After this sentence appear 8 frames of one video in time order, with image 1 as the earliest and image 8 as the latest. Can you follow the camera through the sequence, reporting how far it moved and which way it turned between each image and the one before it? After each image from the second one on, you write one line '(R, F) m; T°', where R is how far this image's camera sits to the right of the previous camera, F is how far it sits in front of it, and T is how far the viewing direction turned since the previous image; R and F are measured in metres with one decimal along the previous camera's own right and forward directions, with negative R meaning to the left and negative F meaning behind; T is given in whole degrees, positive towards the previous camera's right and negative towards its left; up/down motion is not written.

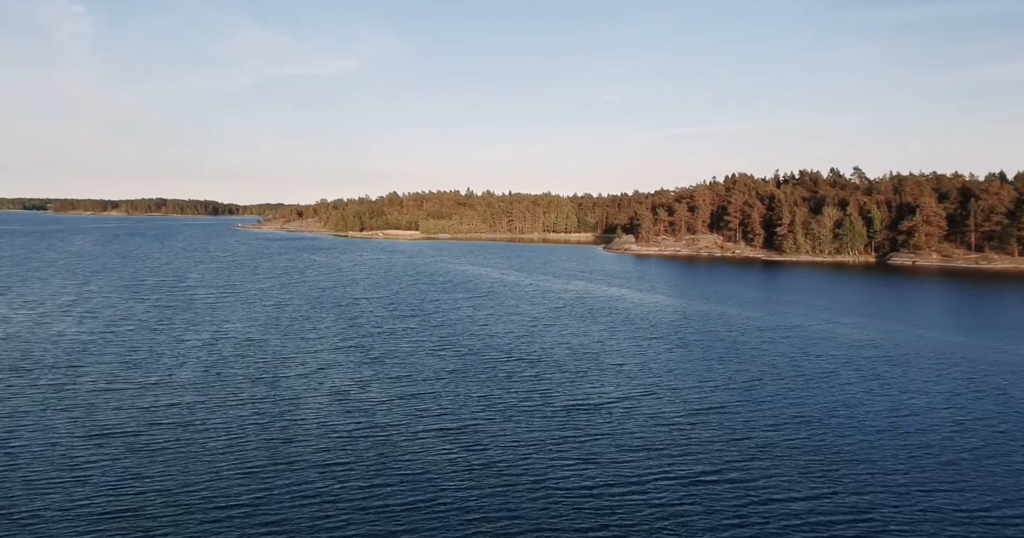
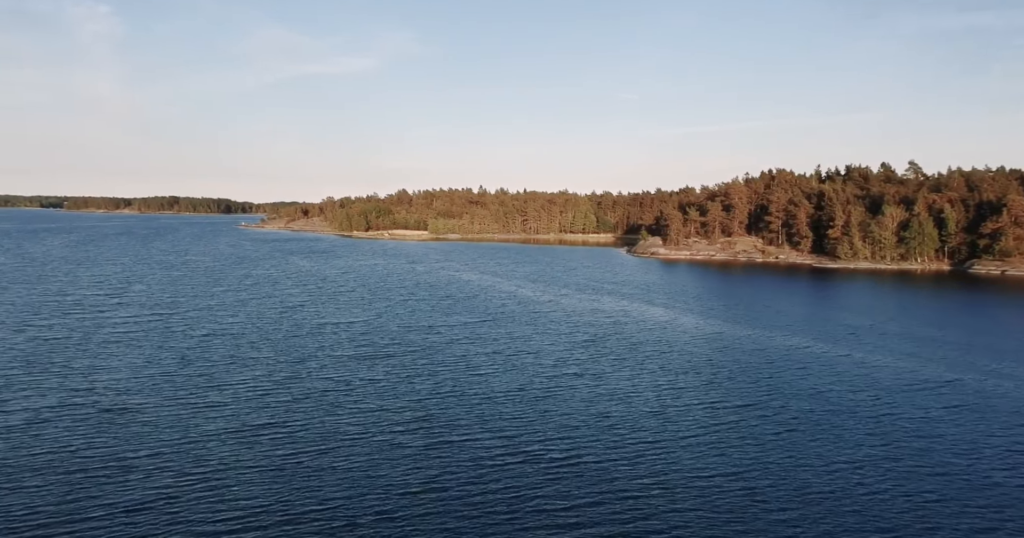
(+0.1, +9.9) m; -1°
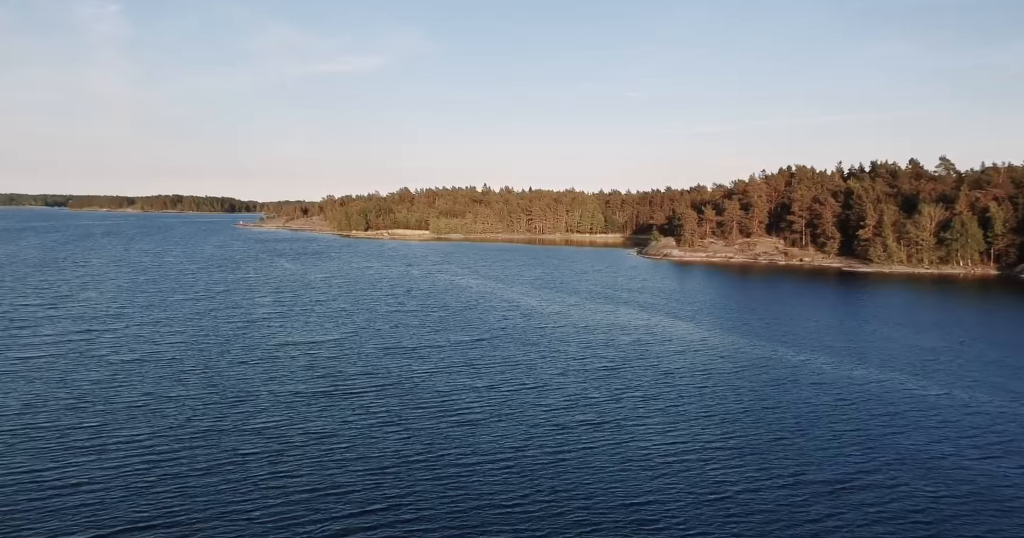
(+0.2, +5.6) m; 0°
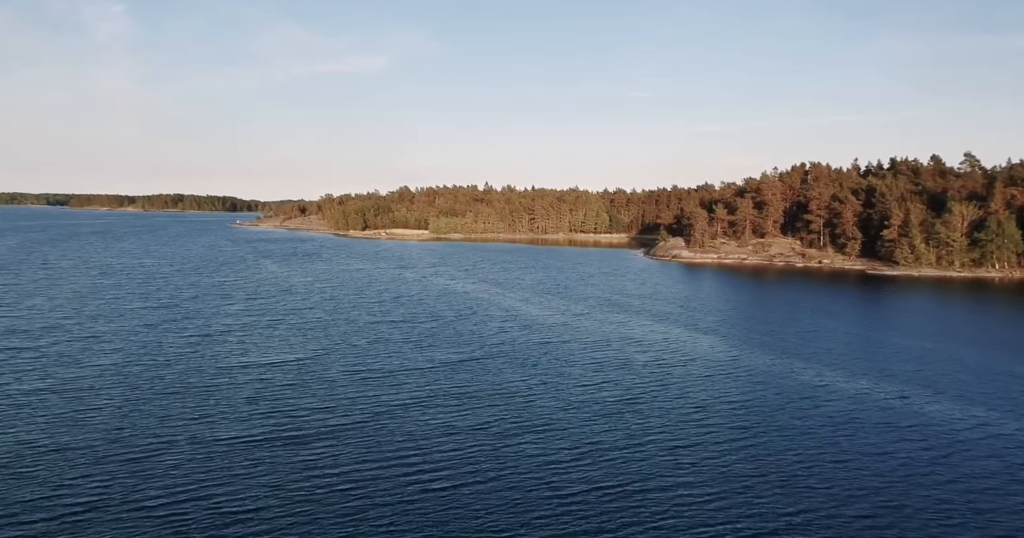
(+0.2, +4.4) m; 0°
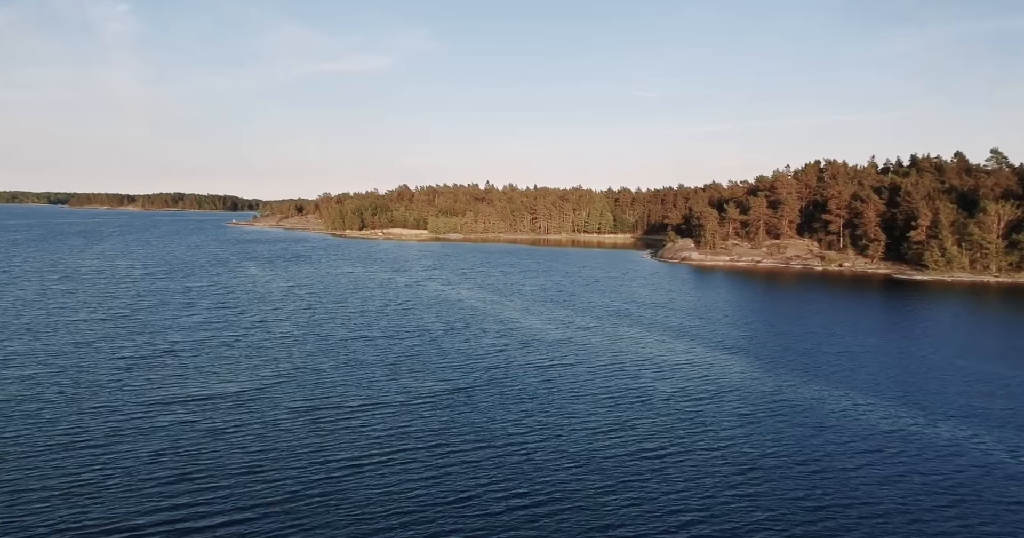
(+0.2, +4.4) m; 0°
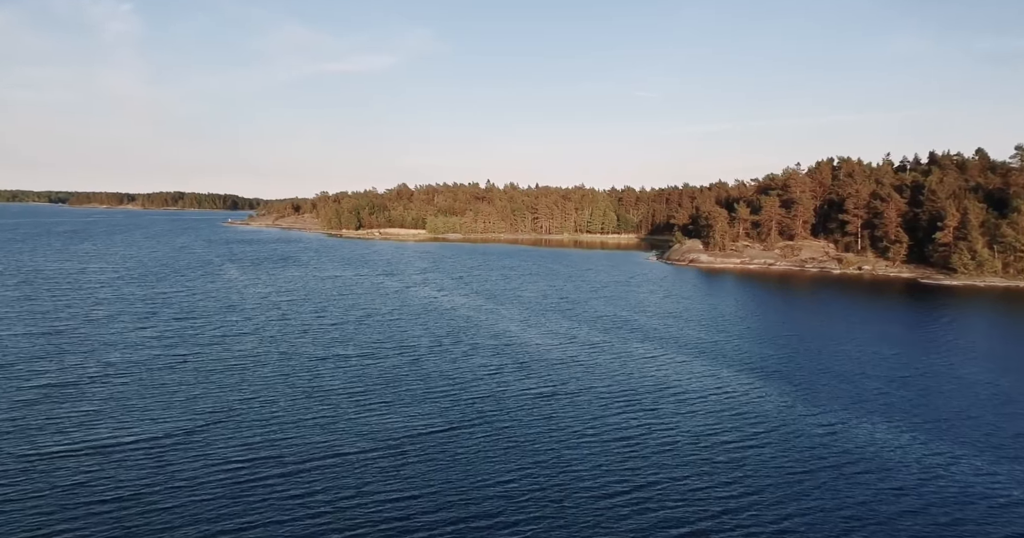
(+0.2, +3.8) m; 0°
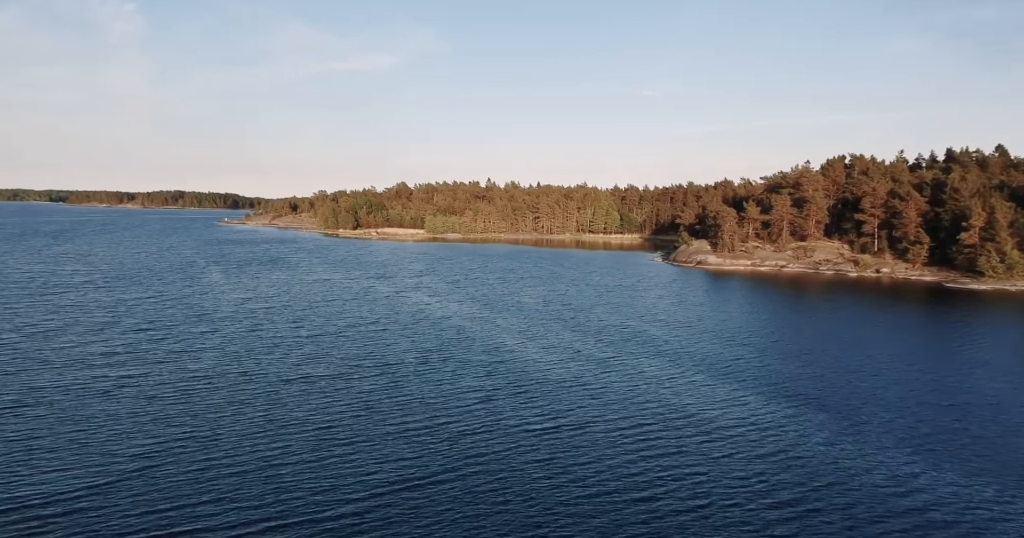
(+0.2, +3.2) m; 0°
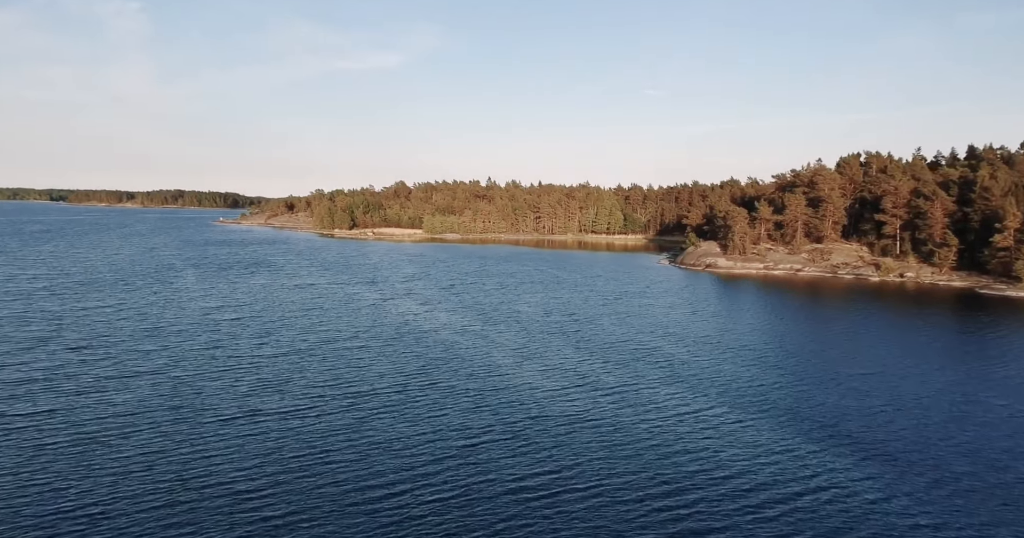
(+0.2, +3.8) m; 0°
